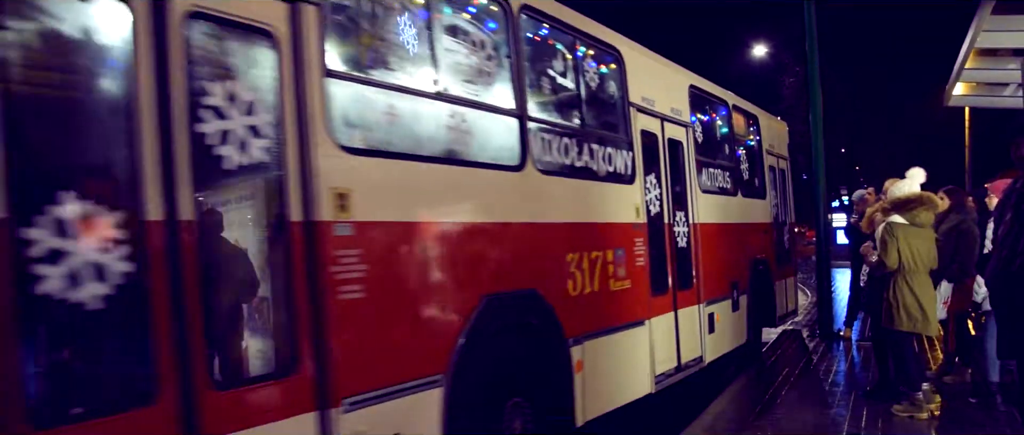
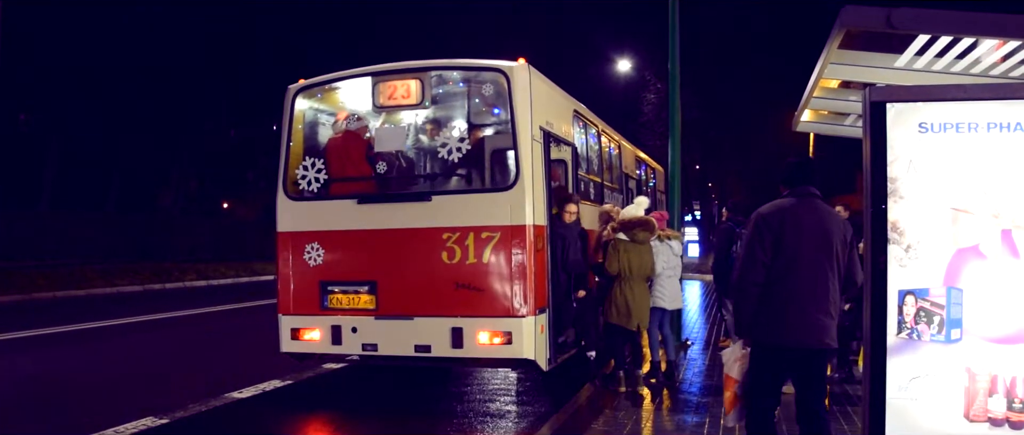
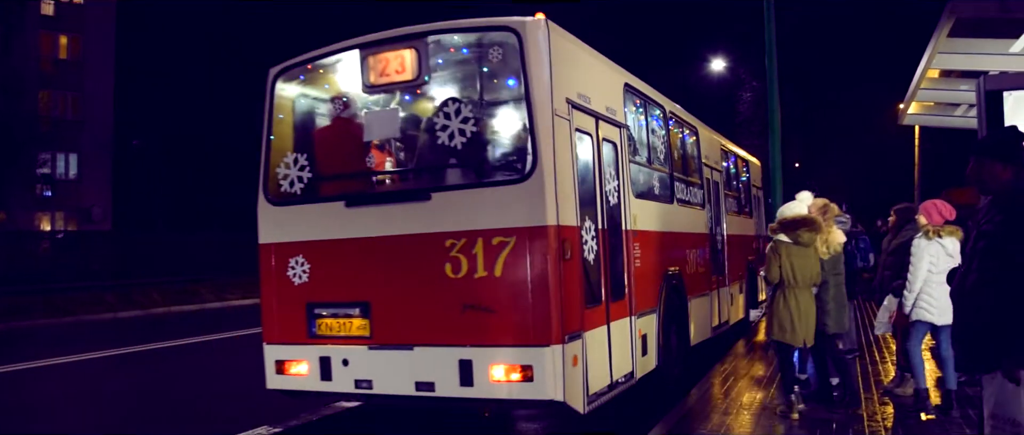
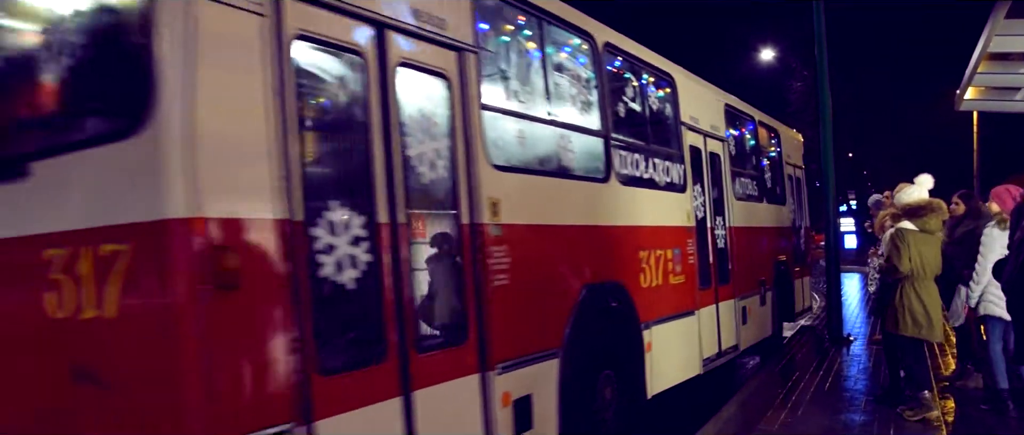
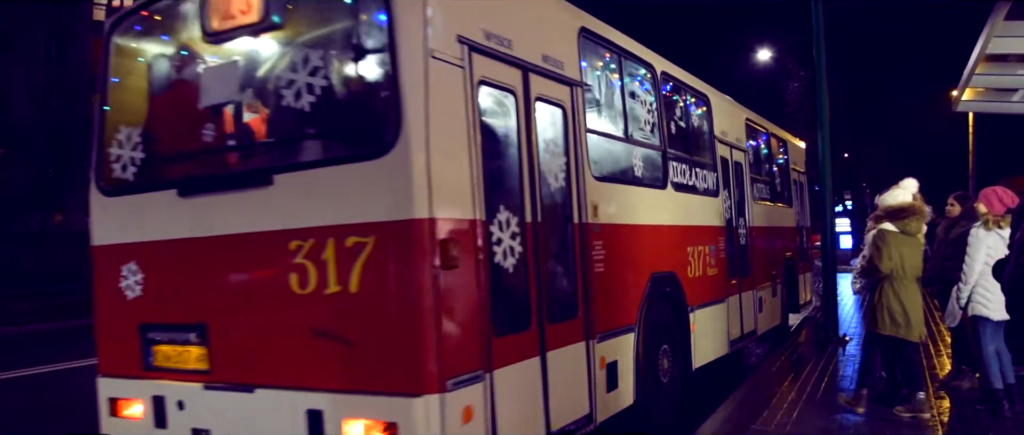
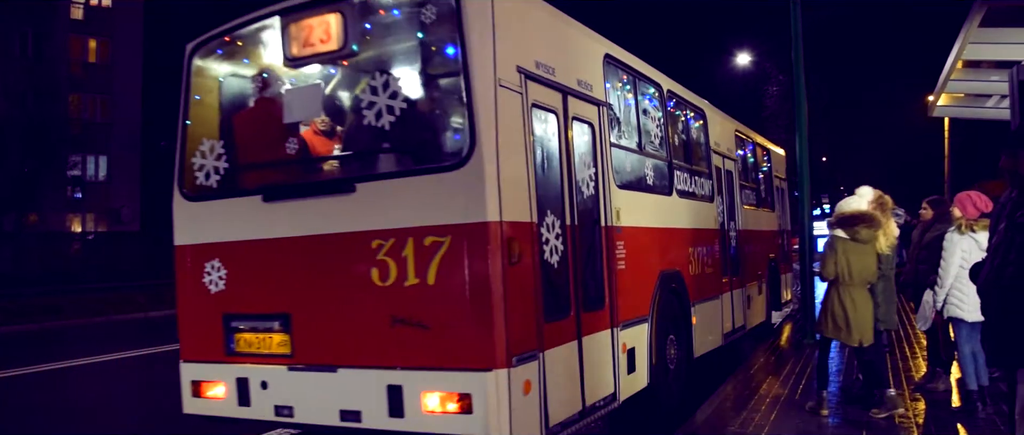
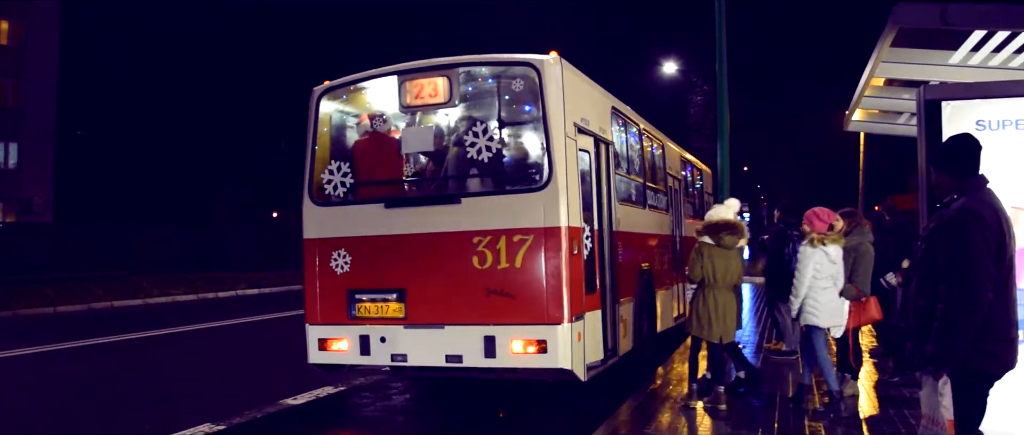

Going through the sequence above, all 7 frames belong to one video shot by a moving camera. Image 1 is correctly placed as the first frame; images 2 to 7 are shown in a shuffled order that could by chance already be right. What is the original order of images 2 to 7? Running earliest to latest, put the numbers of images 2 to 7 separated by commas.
4, 5, 6, 3, 7, 2
